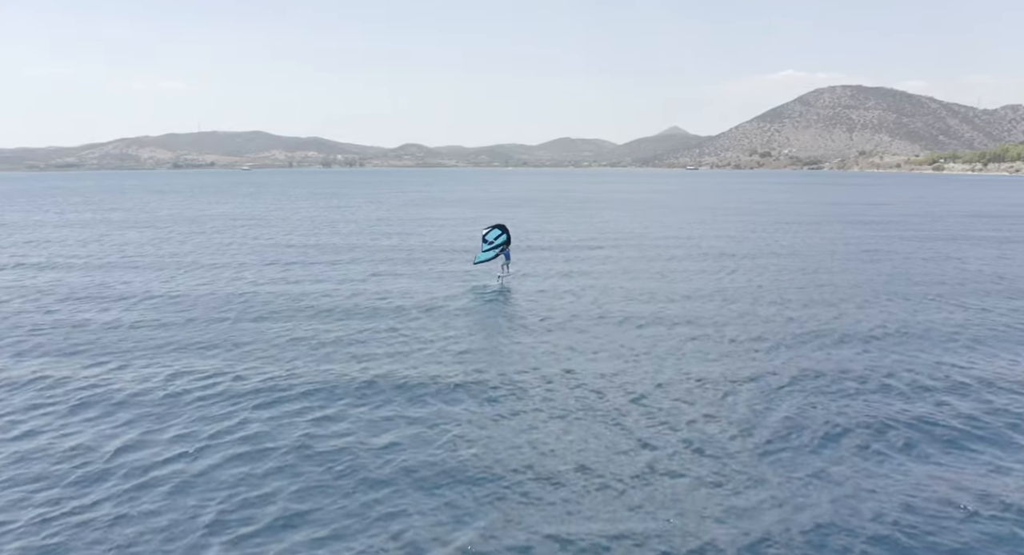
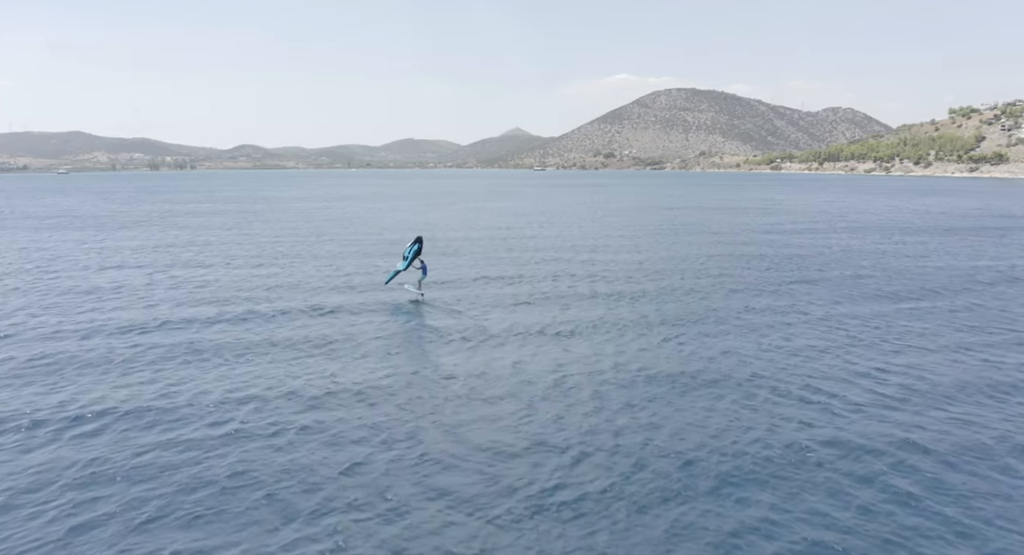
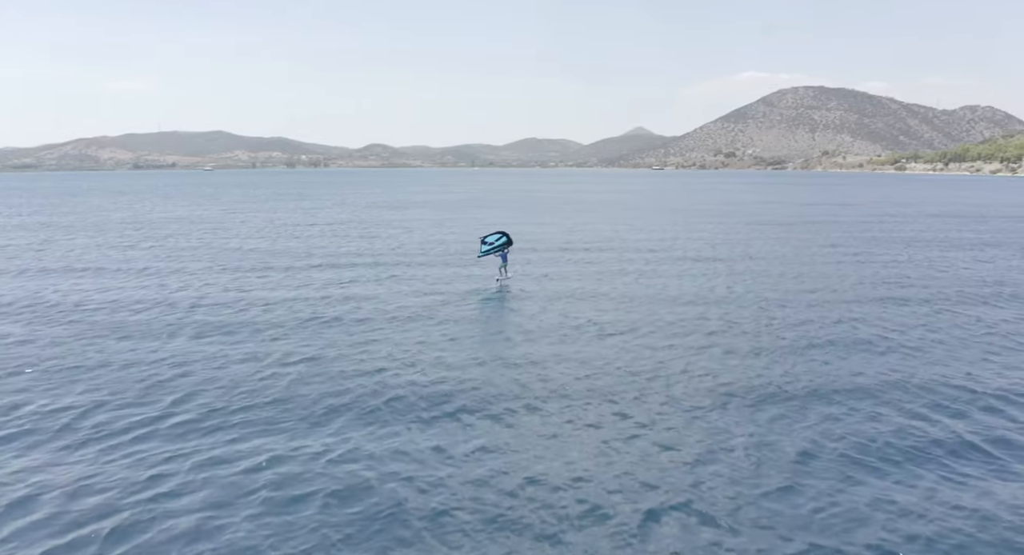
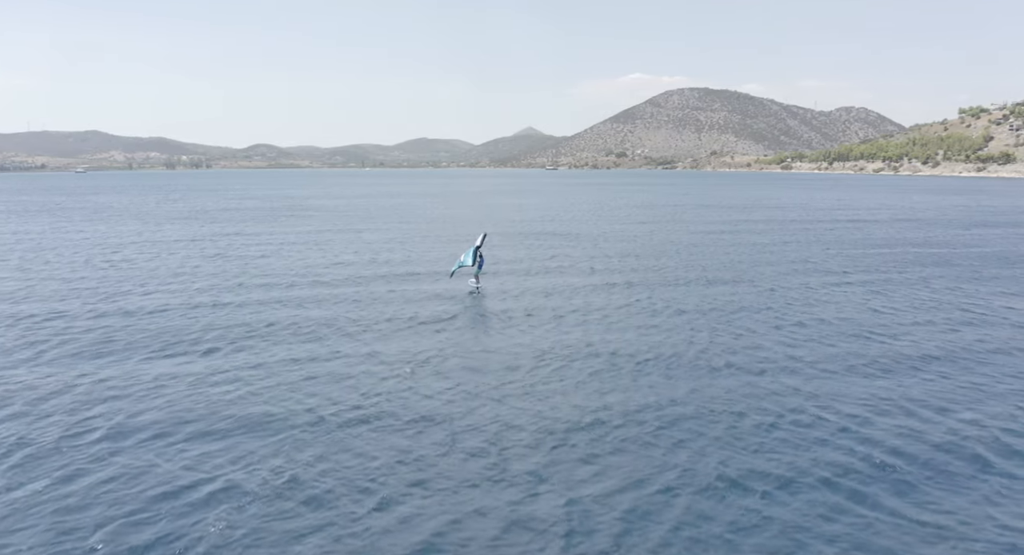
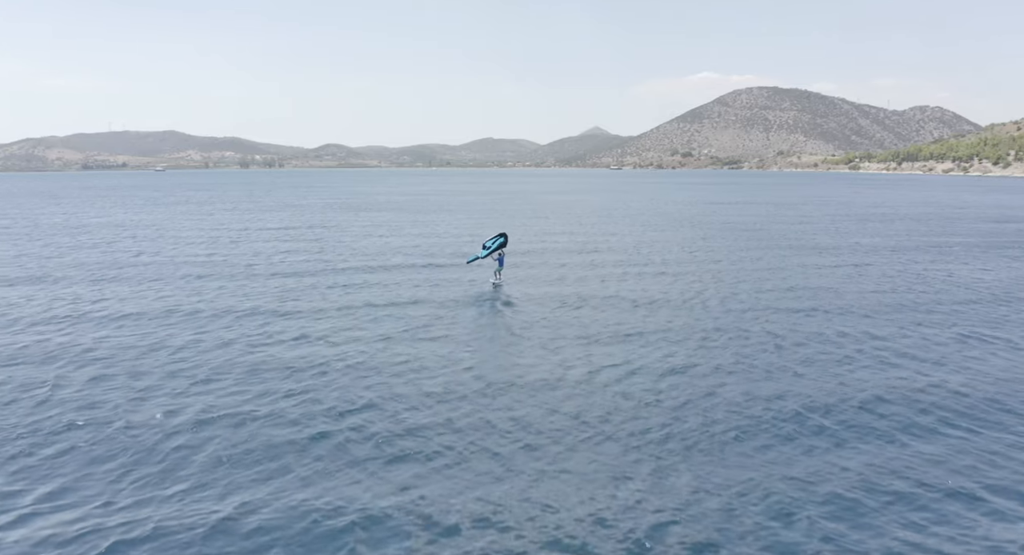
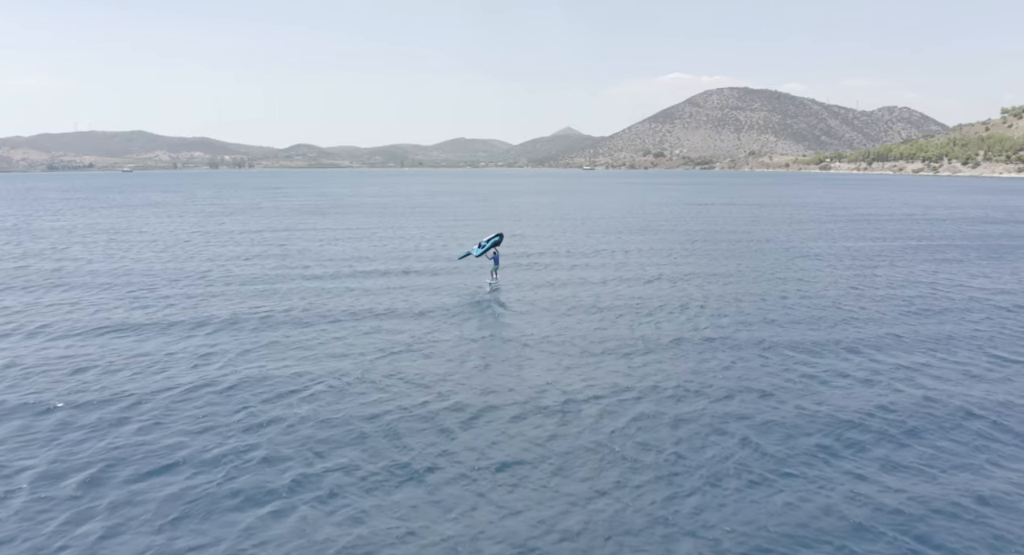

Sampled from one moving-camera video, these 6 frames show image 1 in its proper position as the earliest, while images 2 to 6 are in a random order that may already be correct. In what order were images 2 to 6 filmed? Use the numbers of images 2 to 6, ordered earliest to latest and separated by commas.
3, 5, 6, 4, 2
